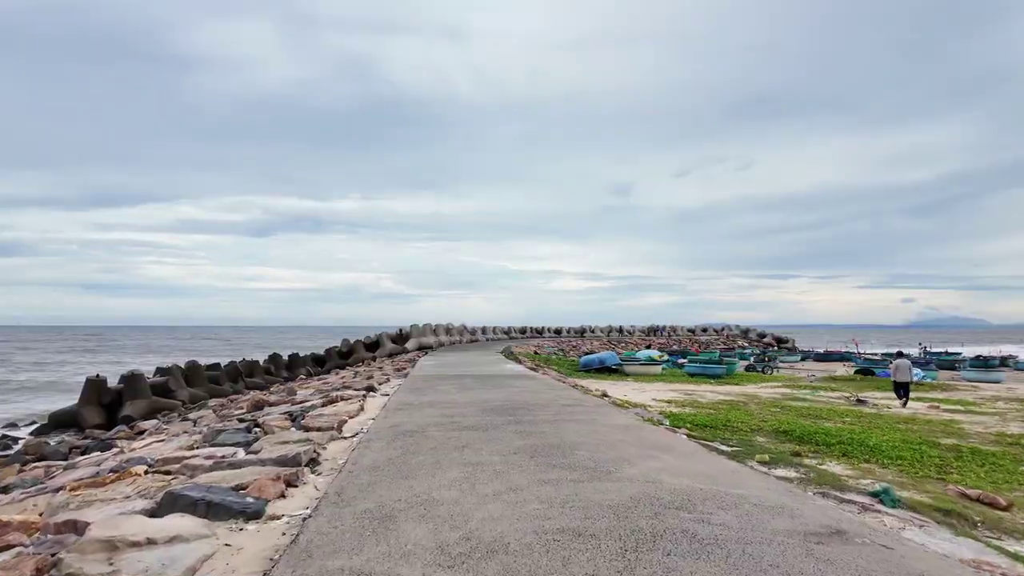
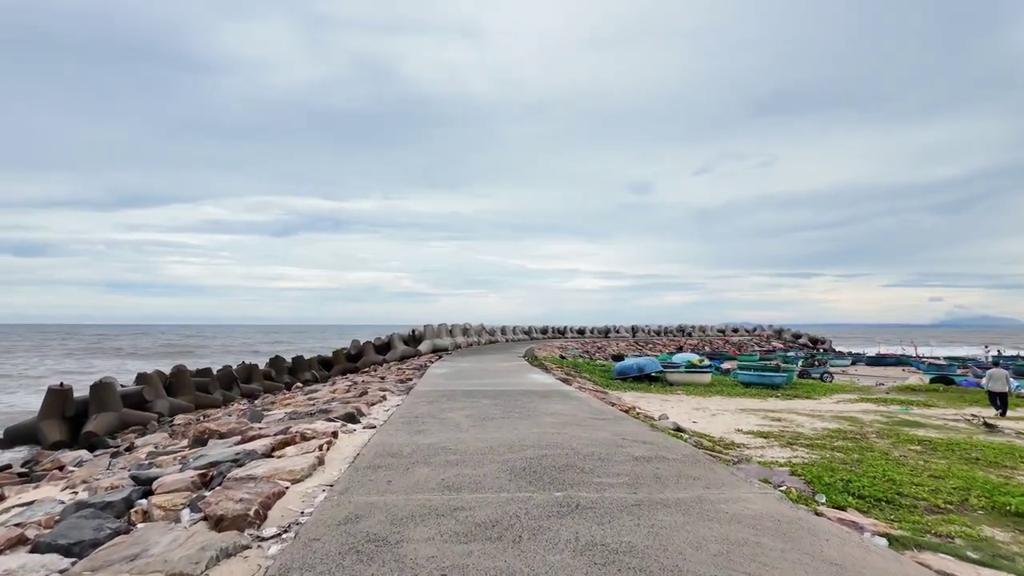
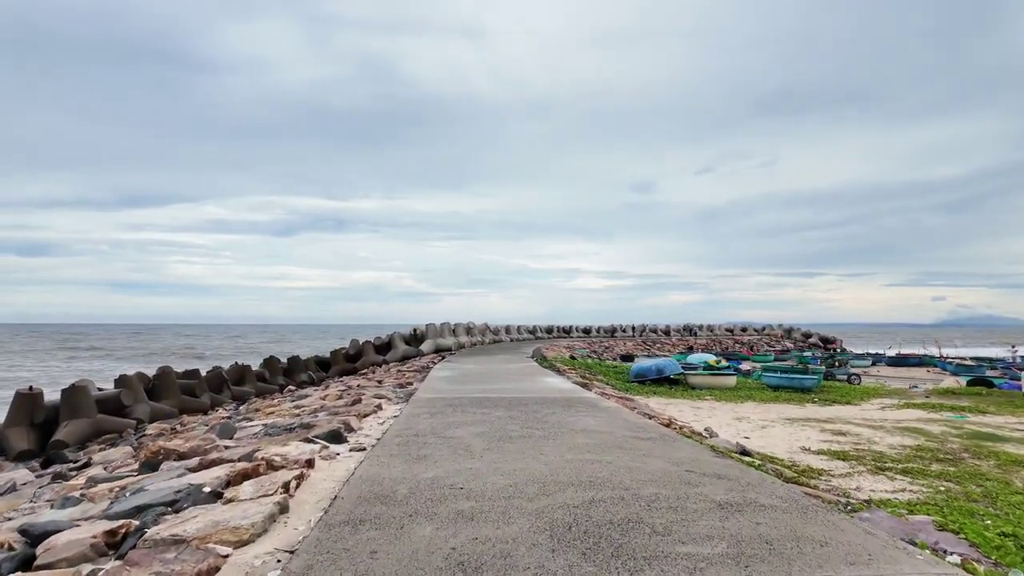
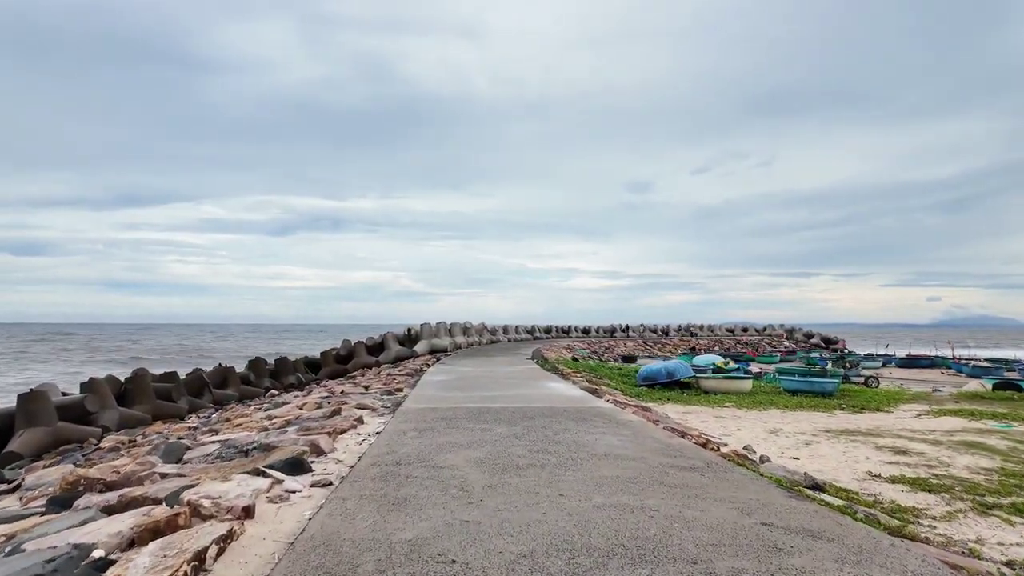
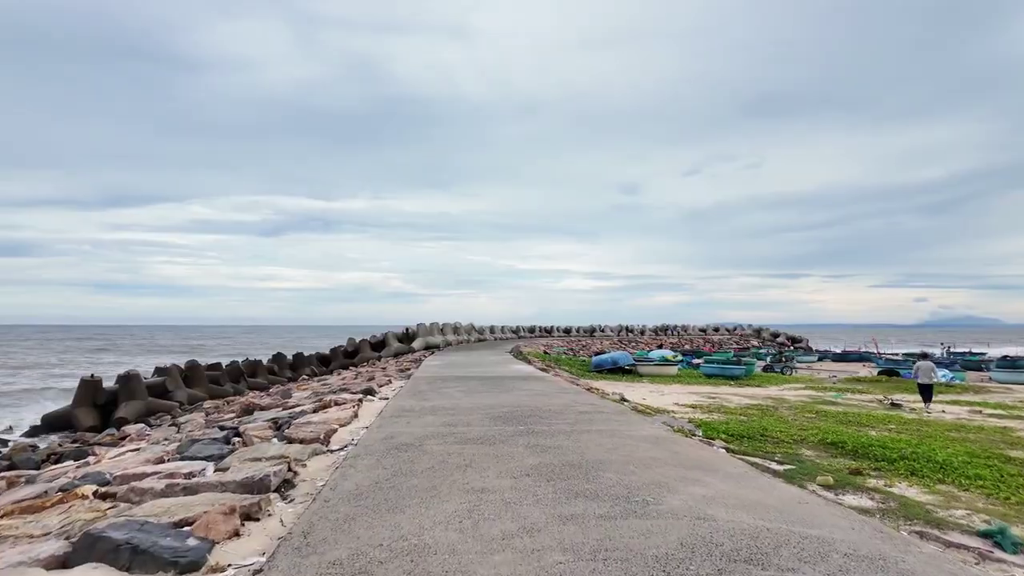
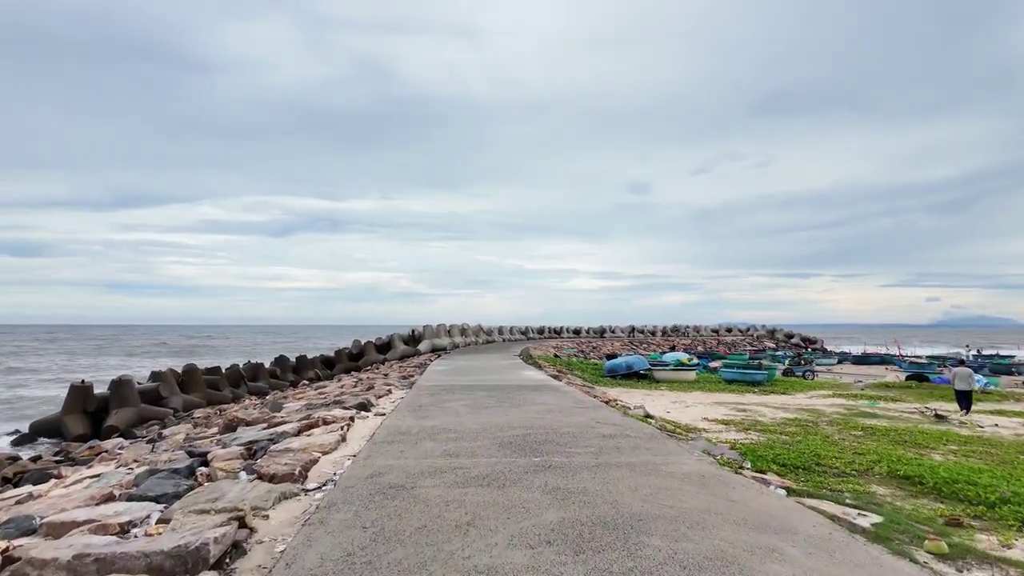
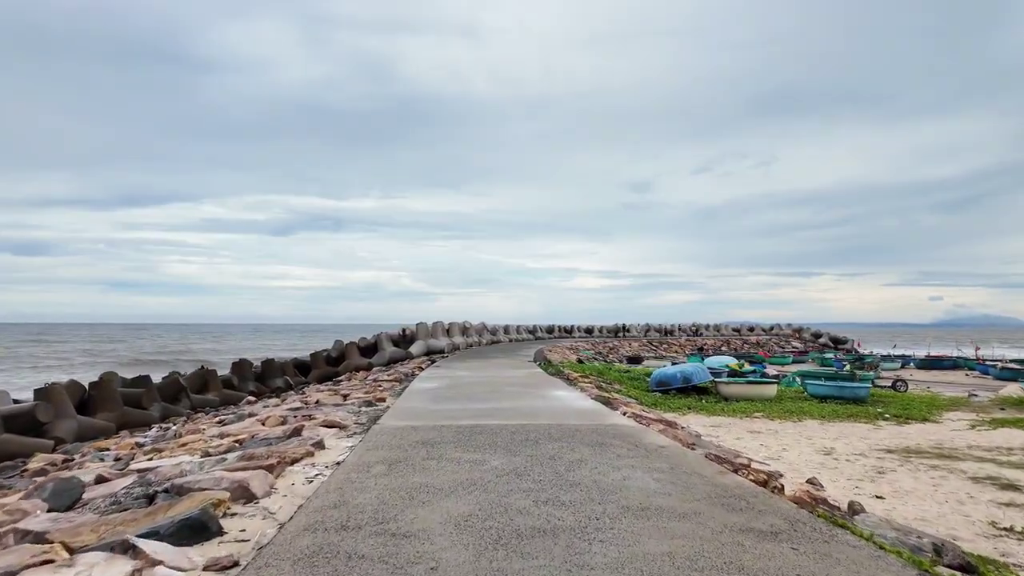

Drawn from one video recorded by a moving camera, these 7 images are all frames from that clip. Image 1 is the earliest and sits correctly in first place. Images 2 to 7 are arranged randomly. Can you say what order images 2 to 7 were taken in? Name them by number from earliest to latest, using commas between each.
5, 6, 2, 3, 4, 7
